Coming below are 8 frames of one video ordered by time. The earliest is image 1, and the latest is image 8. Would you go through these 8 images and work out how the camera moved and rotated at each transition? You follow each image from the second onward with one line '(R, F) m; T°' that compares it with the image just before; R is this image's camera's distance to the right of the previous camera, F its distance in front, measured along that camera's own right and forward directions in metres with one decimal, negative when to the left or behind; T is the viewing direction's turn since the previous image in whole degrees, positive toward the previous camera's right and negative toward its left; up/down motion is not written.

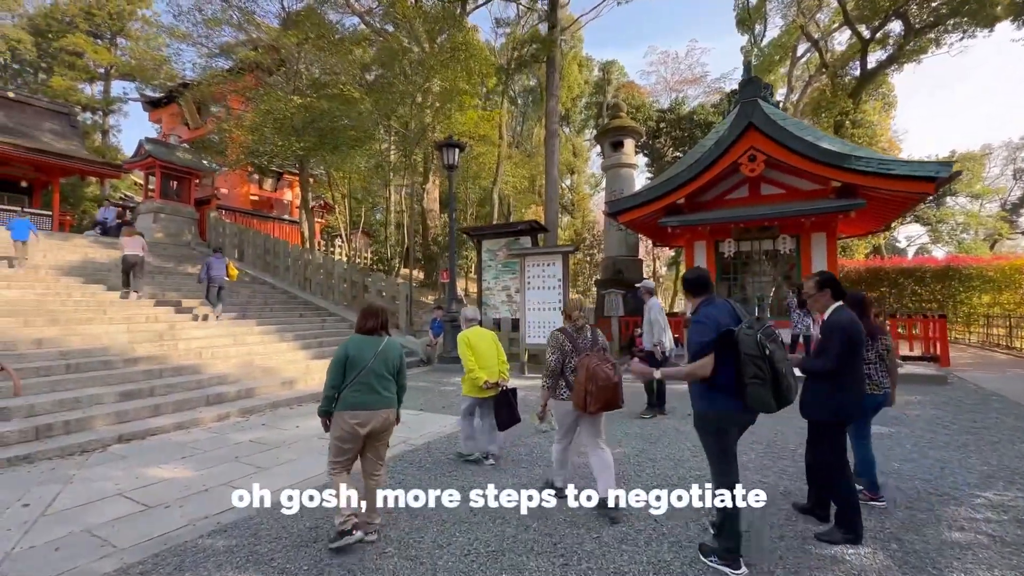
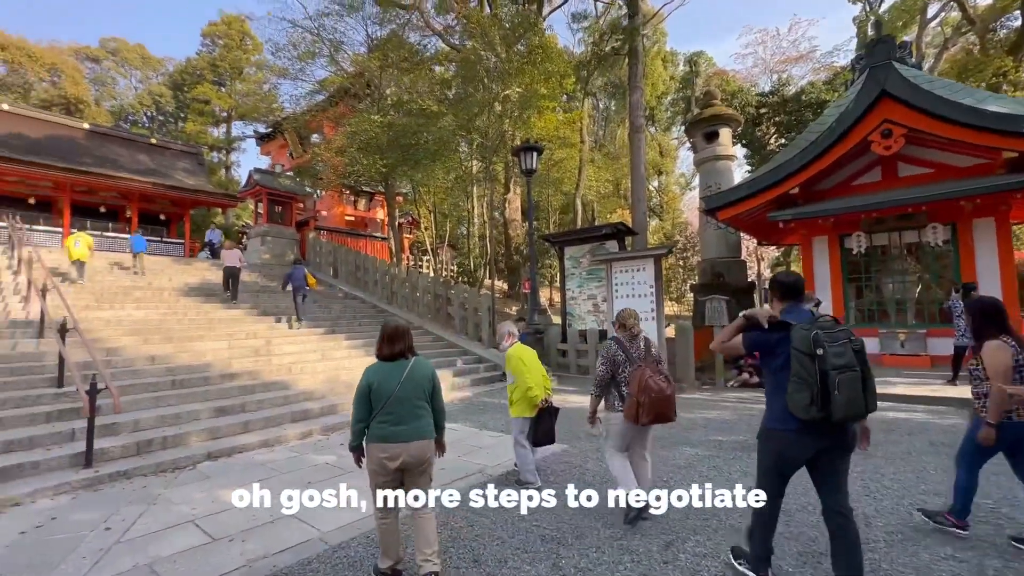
(0.0, +0.5) m; -11°
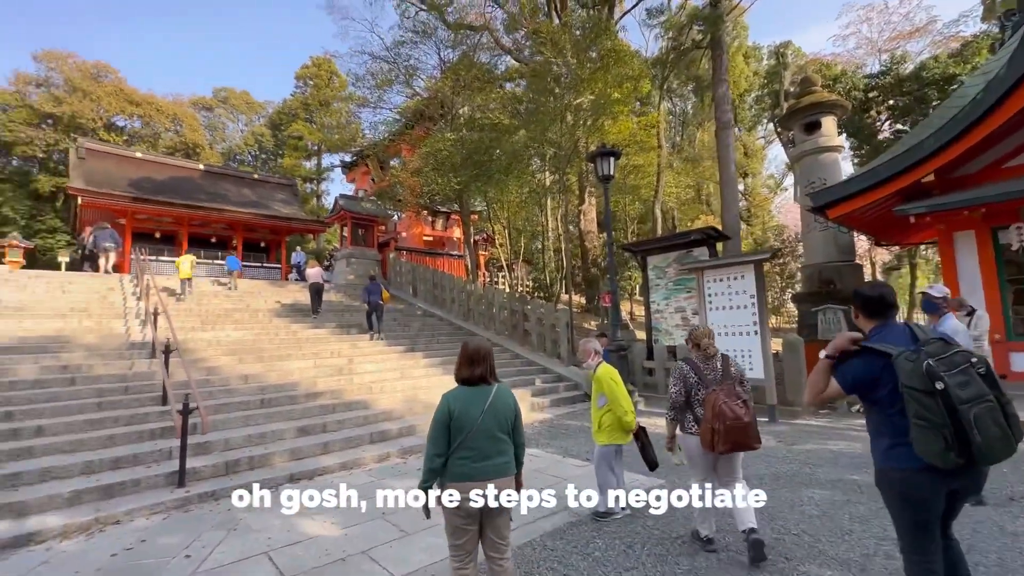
(-0.1, +0.4) m; -9°
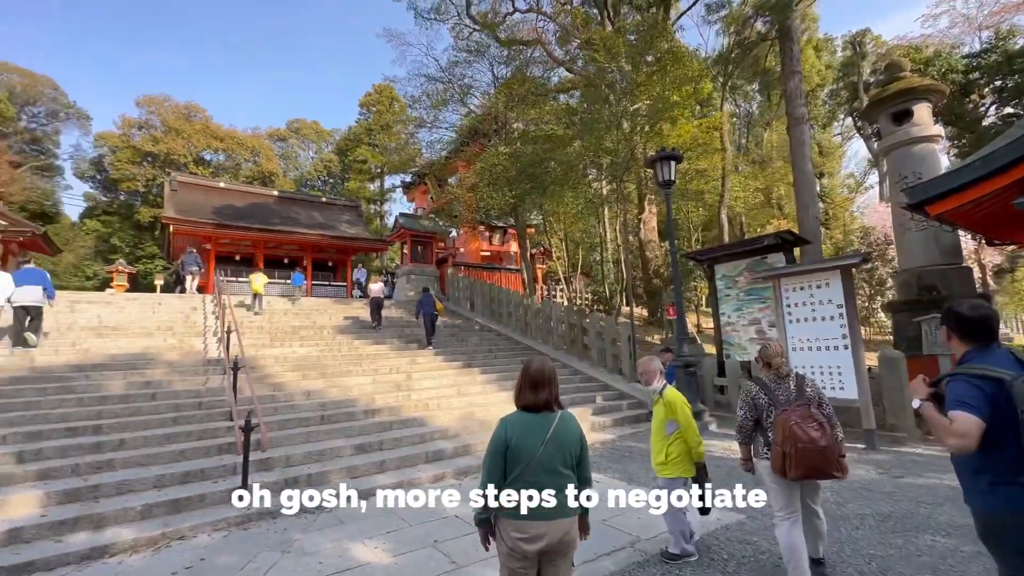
(0.0, +0.2) m; -7°
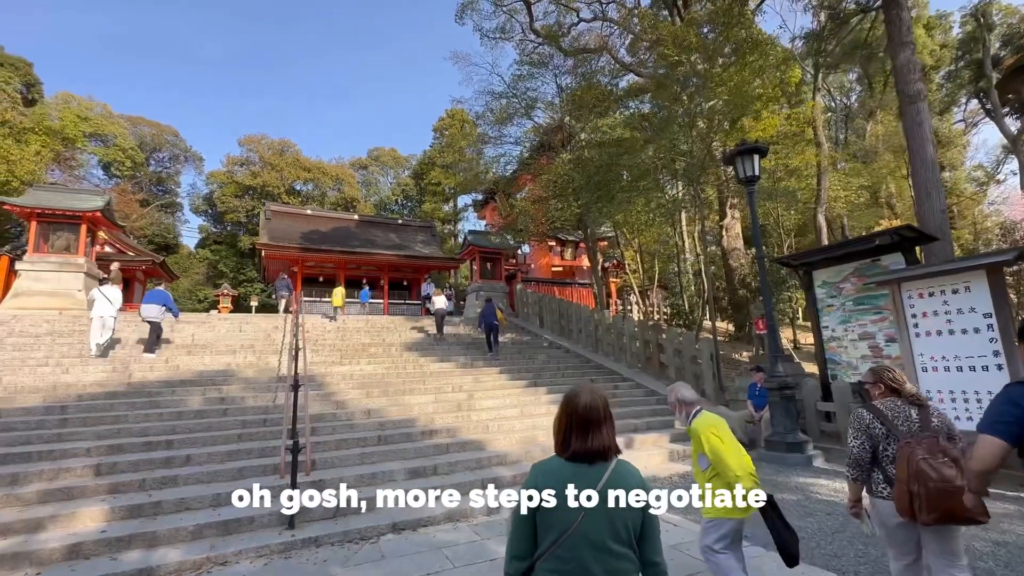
(+0.2, +0.5) m; -9°
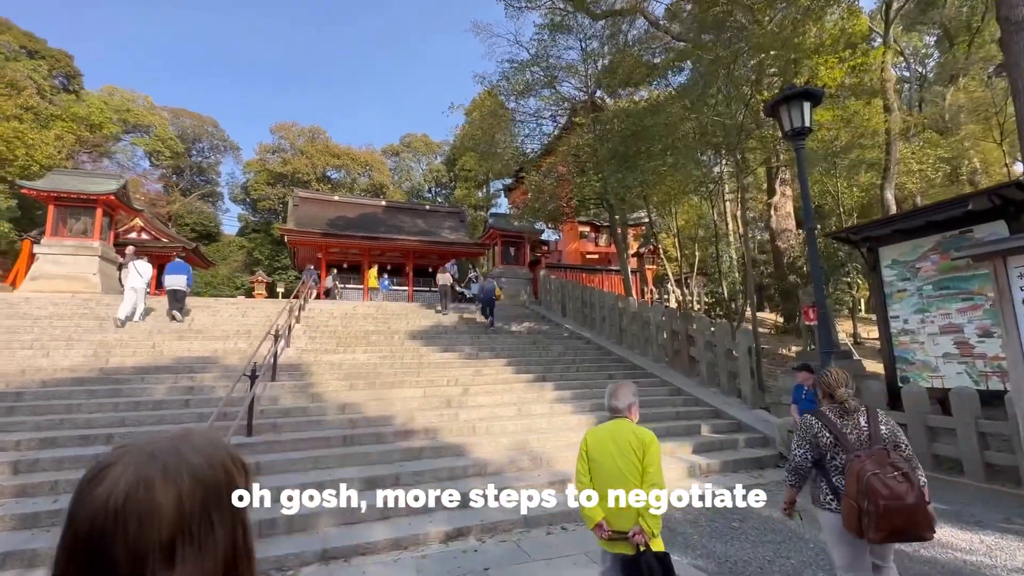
(+0.6, +1.0) m; -5°
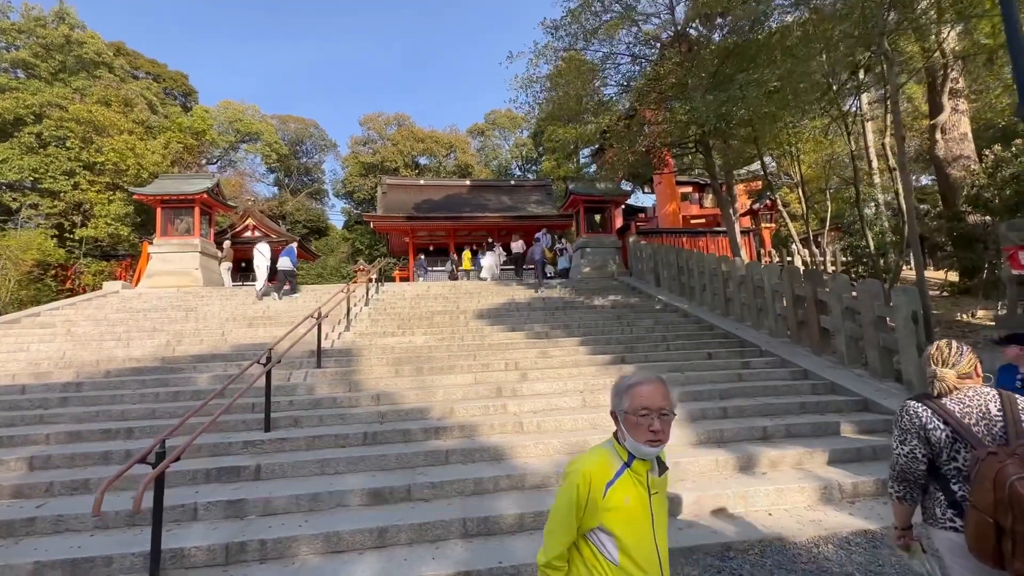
(+0.5, +1.3) m; -13°
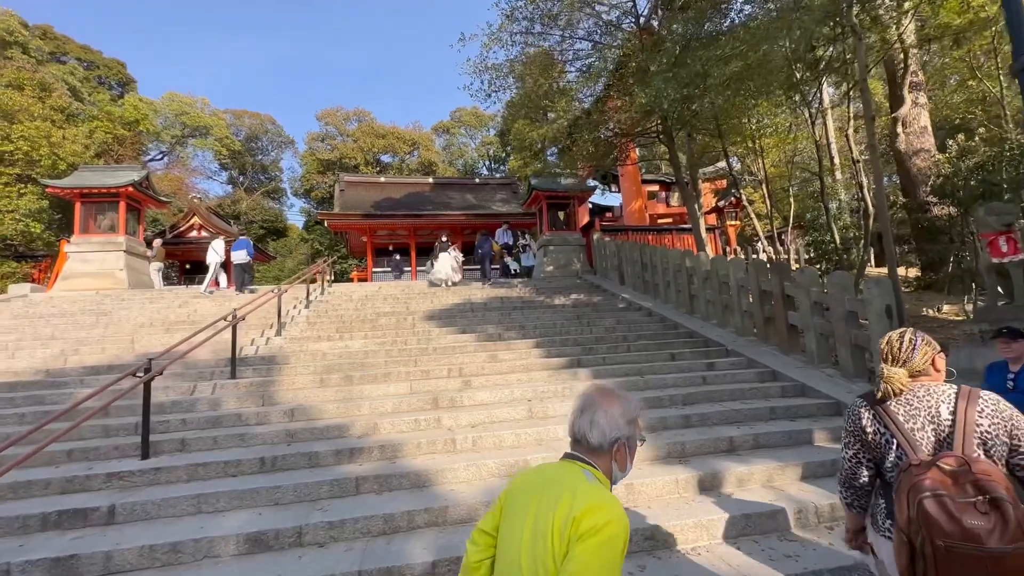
(+0.4, +0.6) m; +3°
